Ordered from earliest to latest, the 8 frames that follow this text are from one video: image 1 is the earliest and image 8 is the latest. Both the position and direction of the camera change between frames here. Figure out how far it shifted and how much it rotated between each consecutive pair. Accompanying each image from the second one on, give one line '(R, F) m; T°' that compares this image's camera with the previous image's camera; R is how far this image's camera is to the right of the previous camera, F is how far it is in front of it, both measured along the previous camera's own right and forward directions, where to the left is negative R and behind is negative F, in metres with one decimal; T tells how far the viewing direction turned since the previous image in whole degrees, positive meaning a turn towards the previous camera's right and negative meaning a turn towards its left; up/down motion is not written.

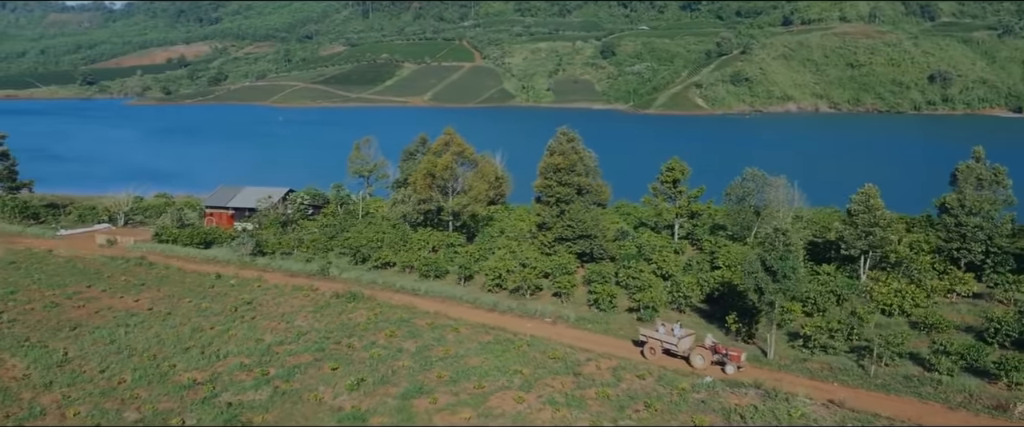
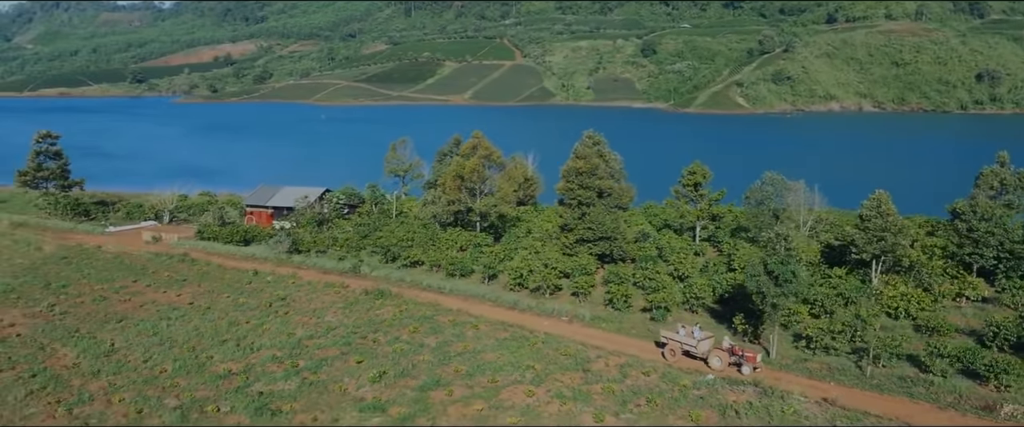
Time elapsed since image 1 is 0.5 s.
(+0.5, -0.8) m; -3°
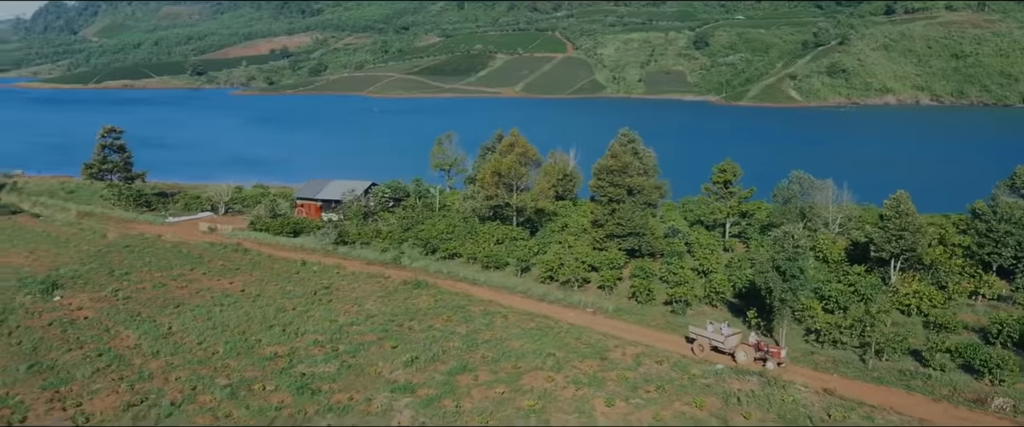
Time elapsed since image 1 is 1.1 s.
(+0.6, -1.0) m; -4°
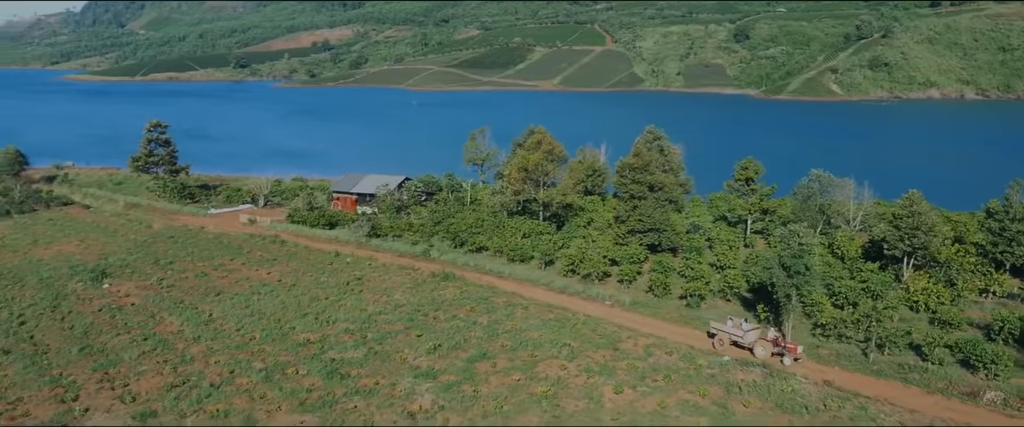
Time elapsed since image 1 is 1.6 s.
(+0.5, -0.8) m; -3°
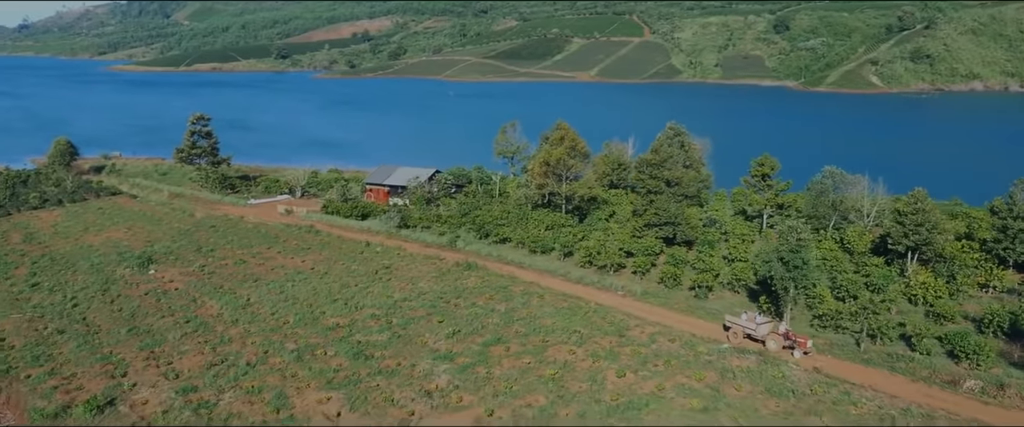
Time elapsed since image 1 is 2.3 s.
(+0.6, -1.1) m; -3°
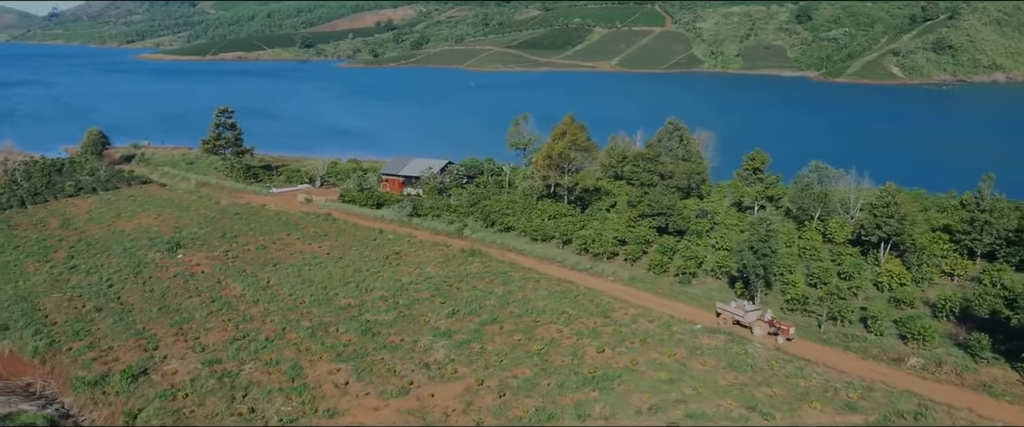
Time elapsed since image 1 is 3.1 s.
(+0.8, -1.7) m; -2°
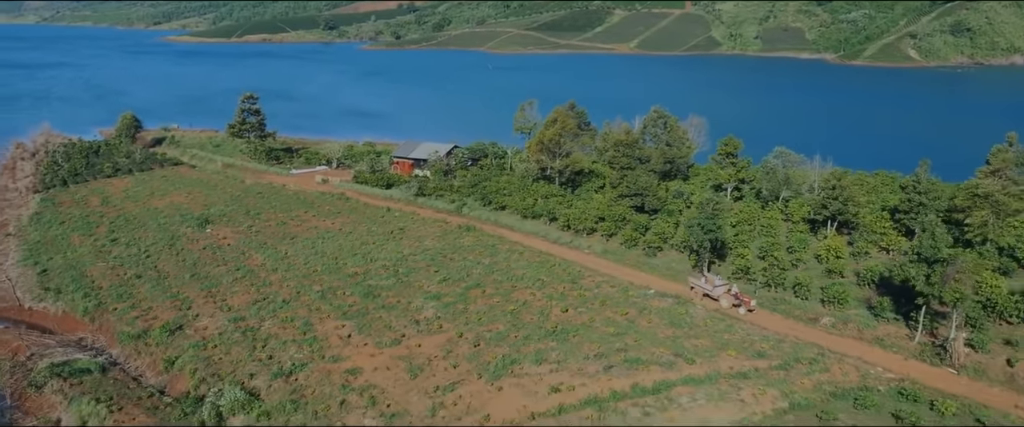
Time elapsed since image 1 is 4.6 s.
(+1.4, -3.0) m; -2°
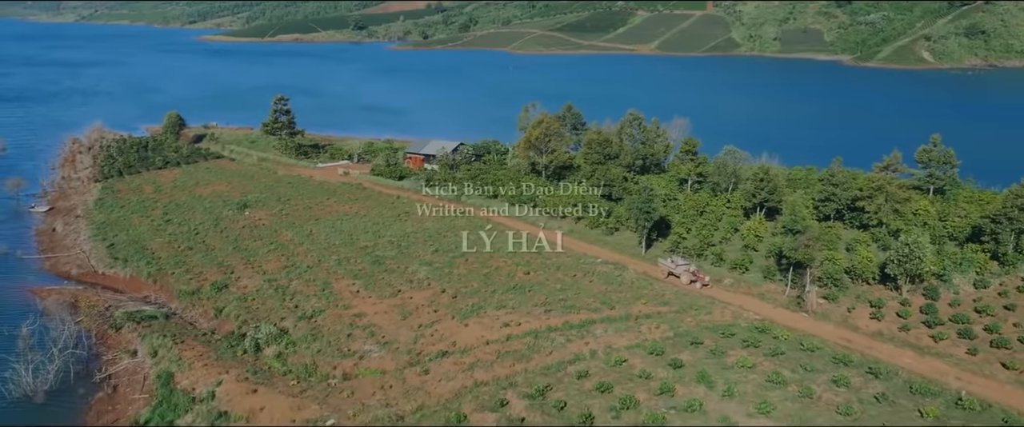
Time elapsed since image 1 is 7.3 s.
(+2.1, -5.4) m; -2°
